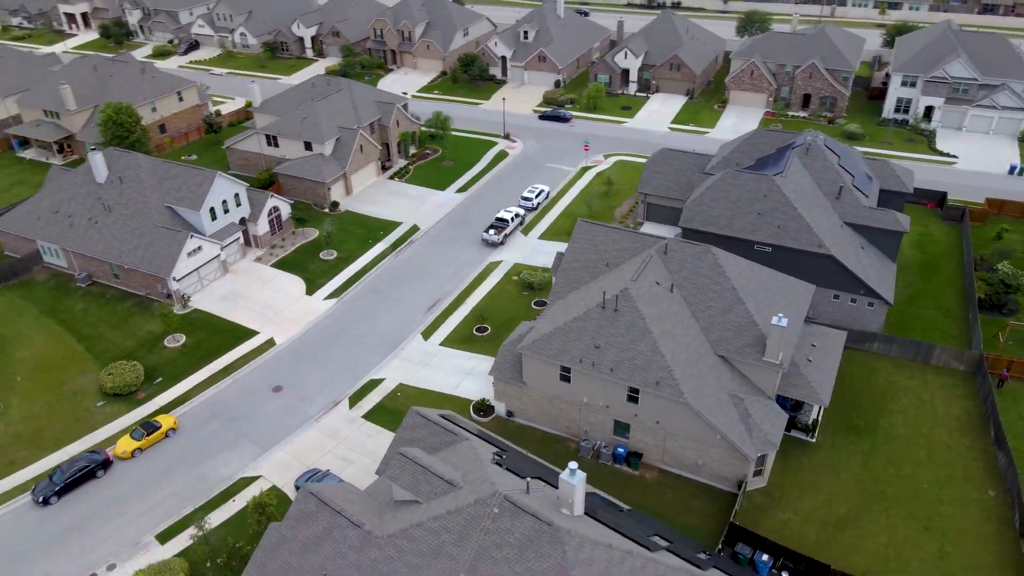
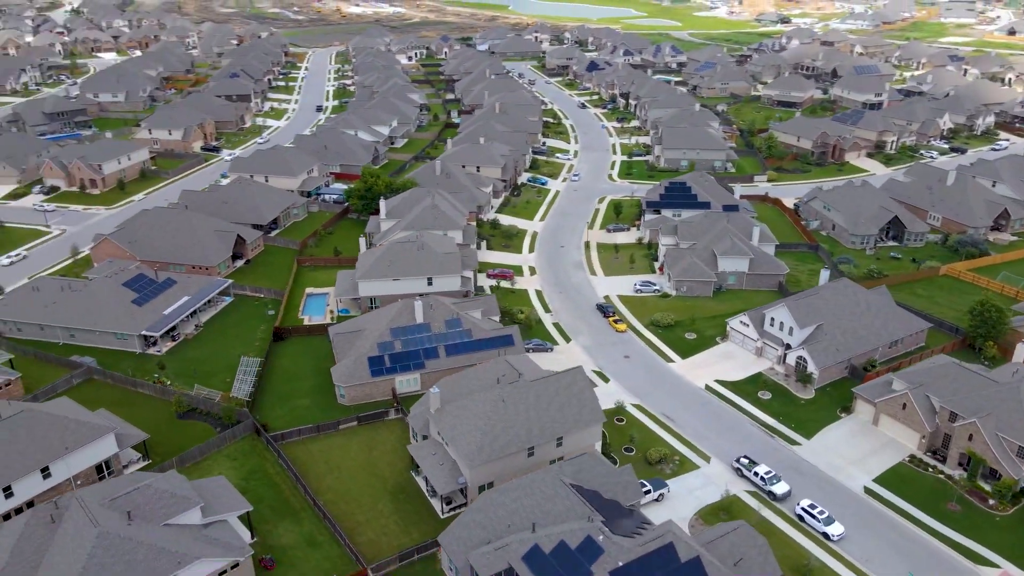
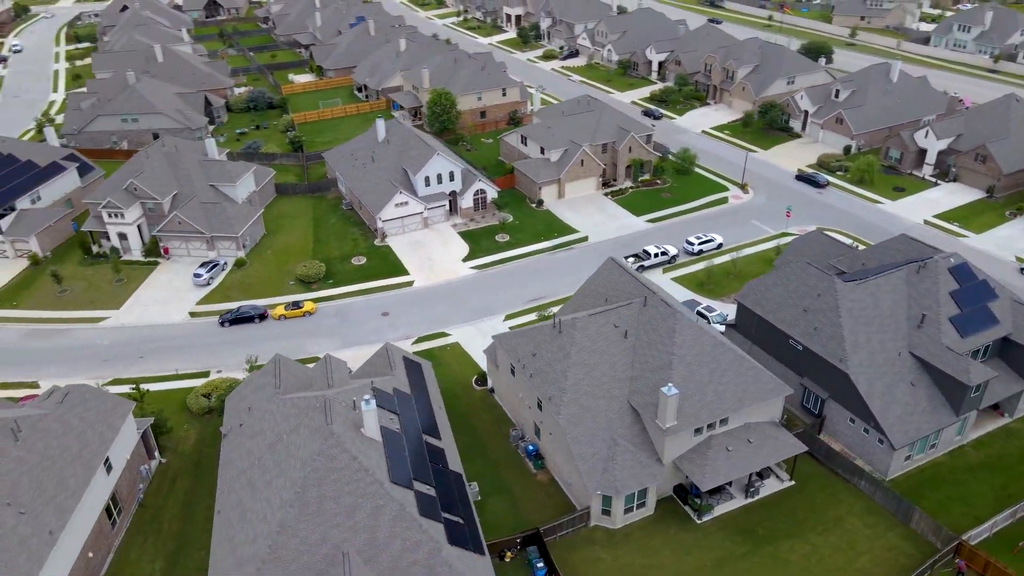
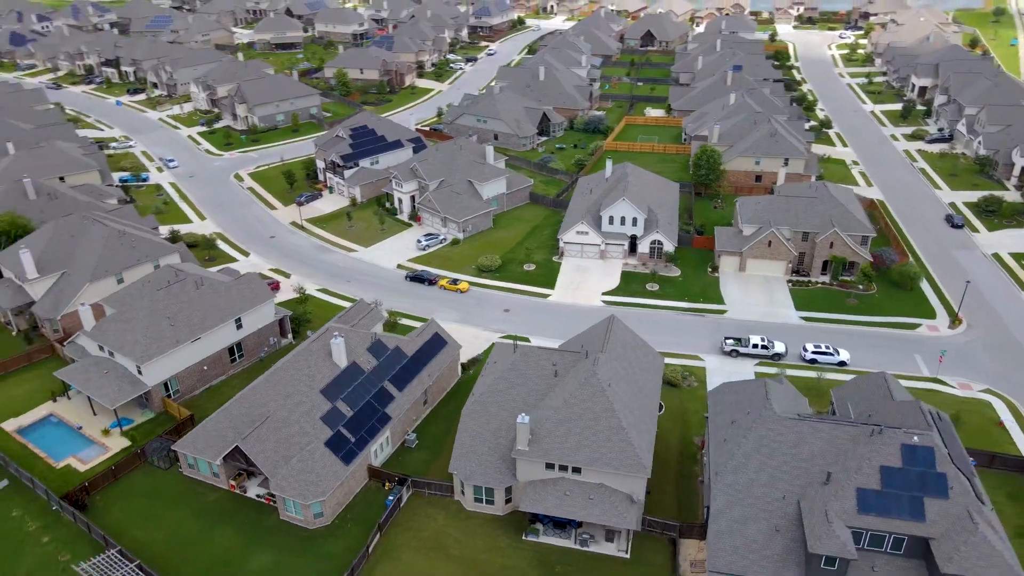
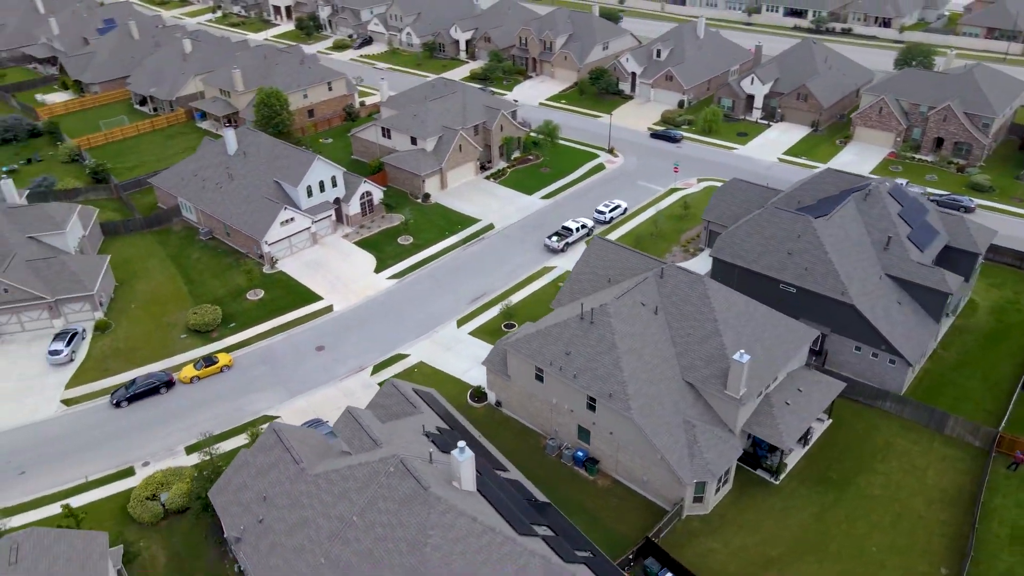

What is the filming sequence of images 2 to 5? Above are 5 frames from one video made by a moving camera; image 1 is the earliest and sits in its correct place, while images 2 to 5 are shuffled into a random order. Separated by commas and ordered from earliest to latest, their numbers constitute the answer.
5, 3, 4, 2
